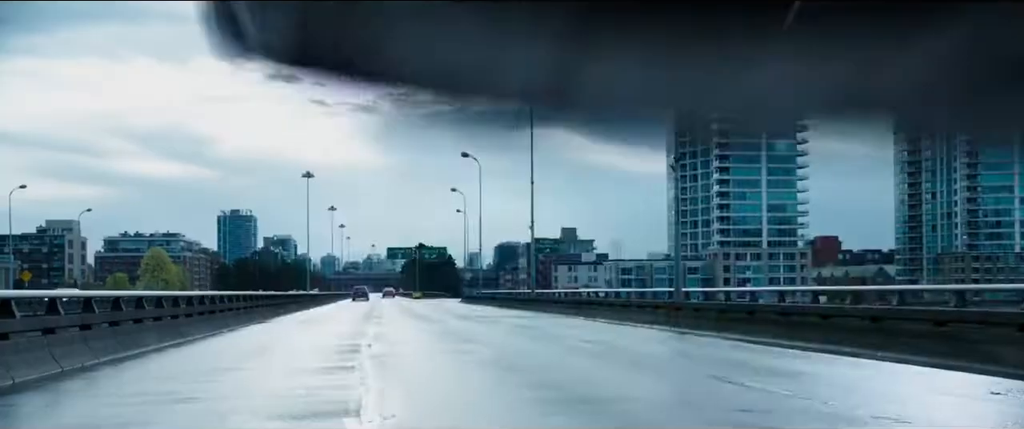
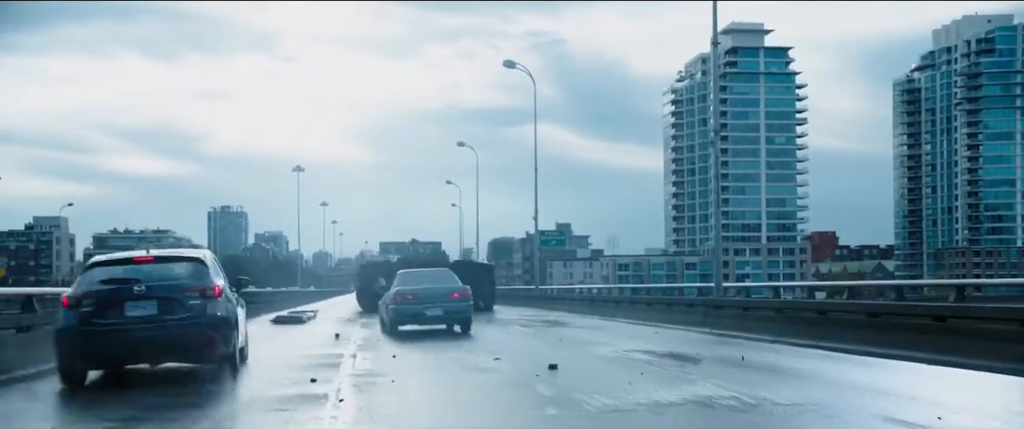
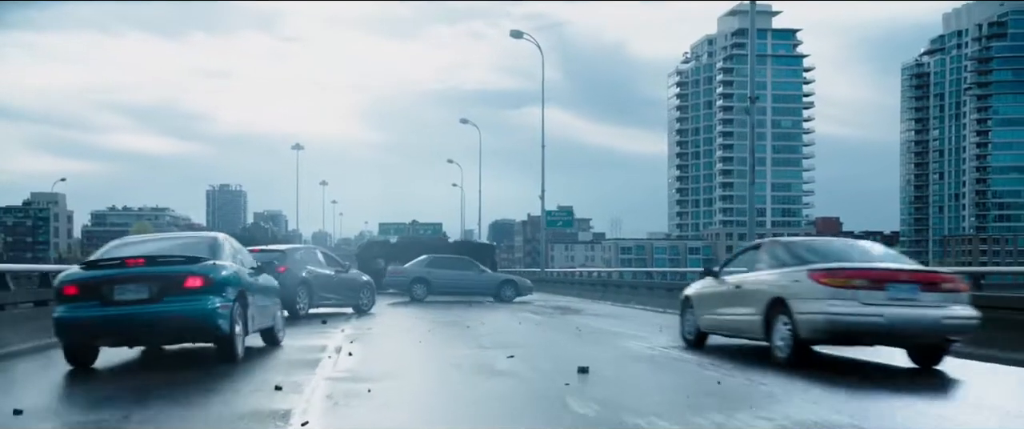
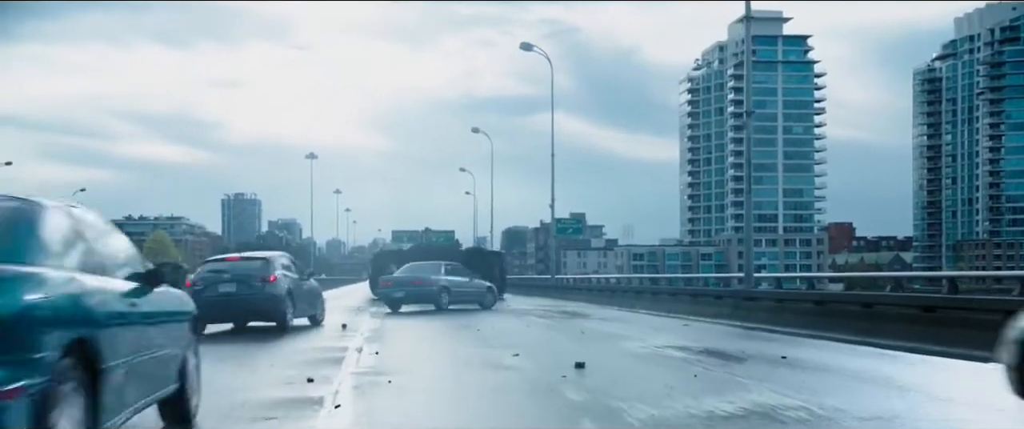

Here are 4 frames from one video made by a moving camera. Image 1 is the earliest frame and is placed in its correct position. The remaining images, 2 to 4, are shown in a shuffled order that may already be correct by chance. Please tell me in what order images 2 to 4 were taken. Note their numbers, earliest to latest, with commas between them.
2, 4, 3
